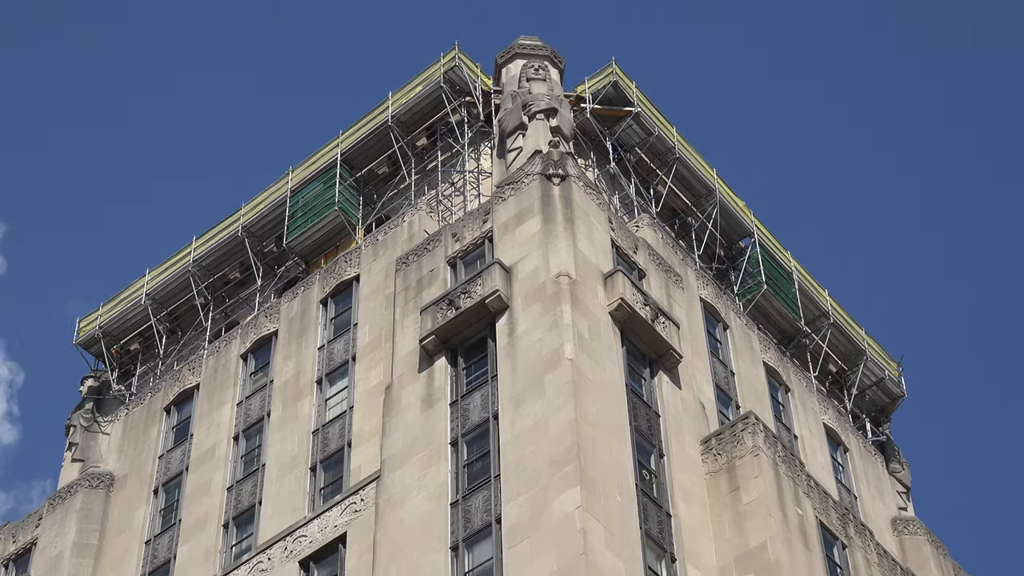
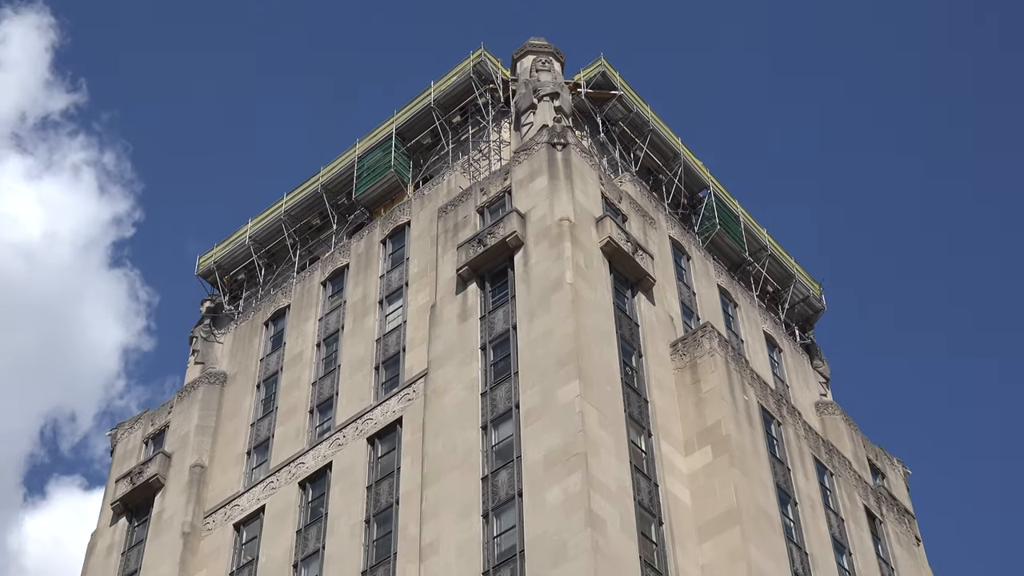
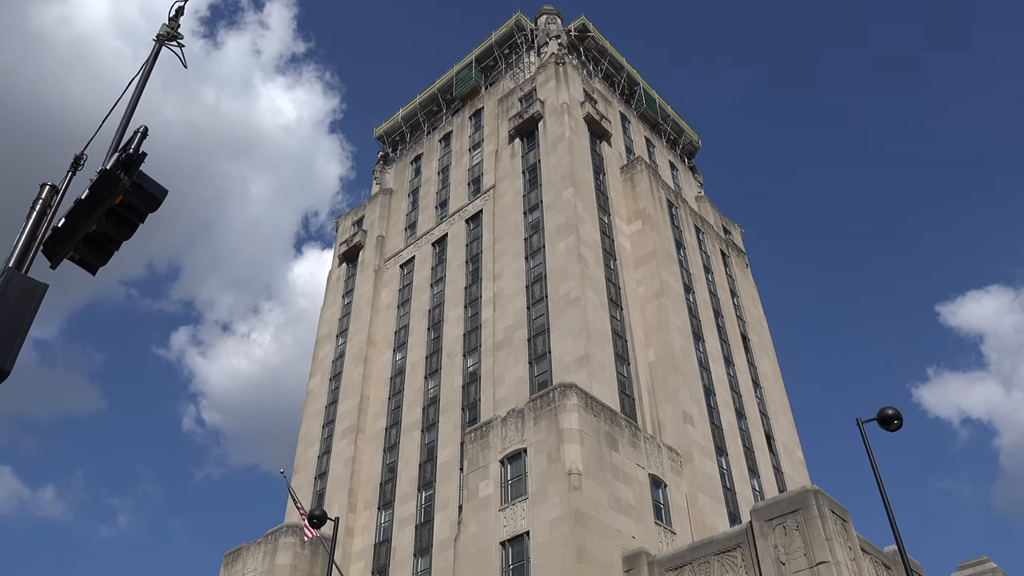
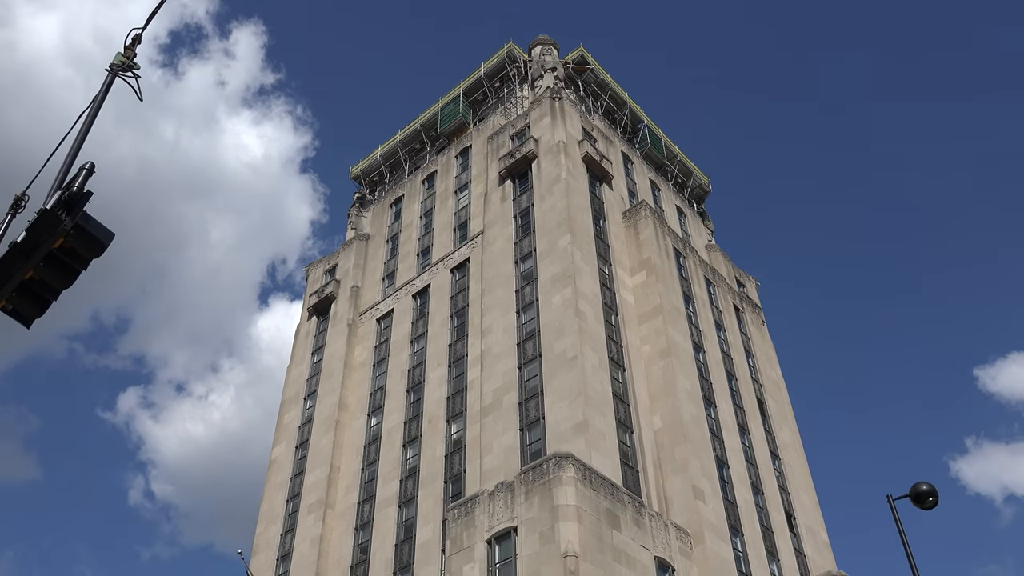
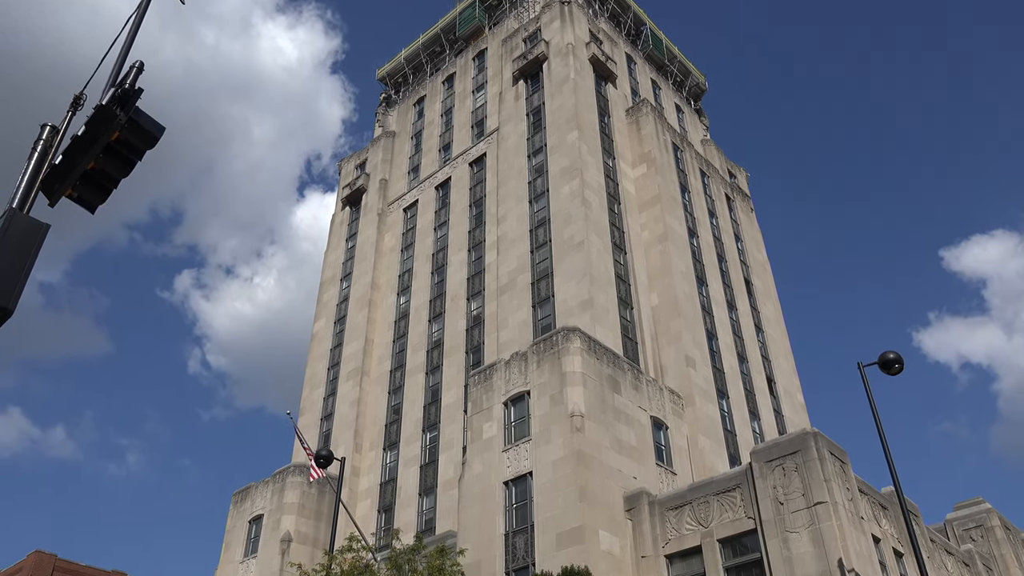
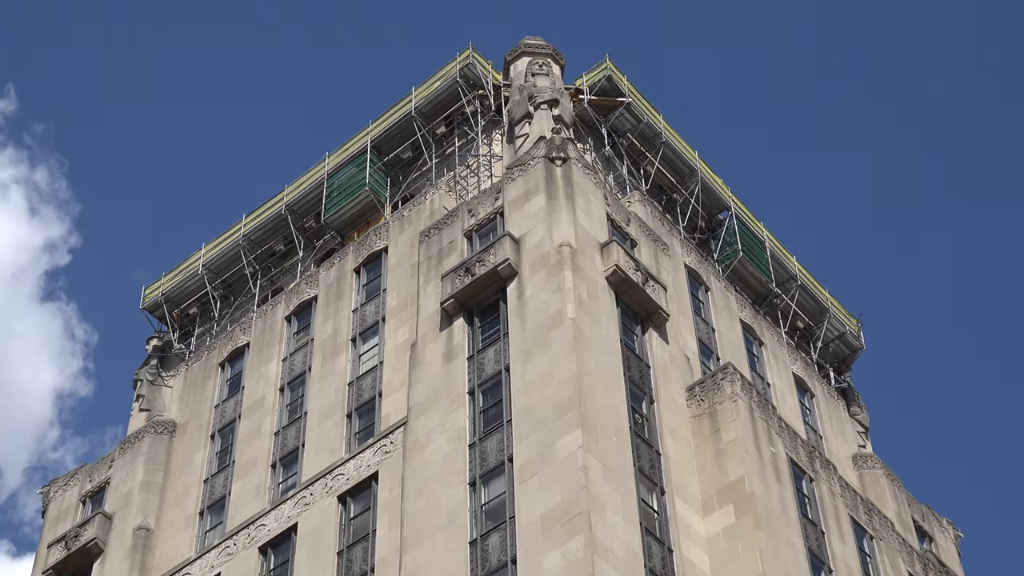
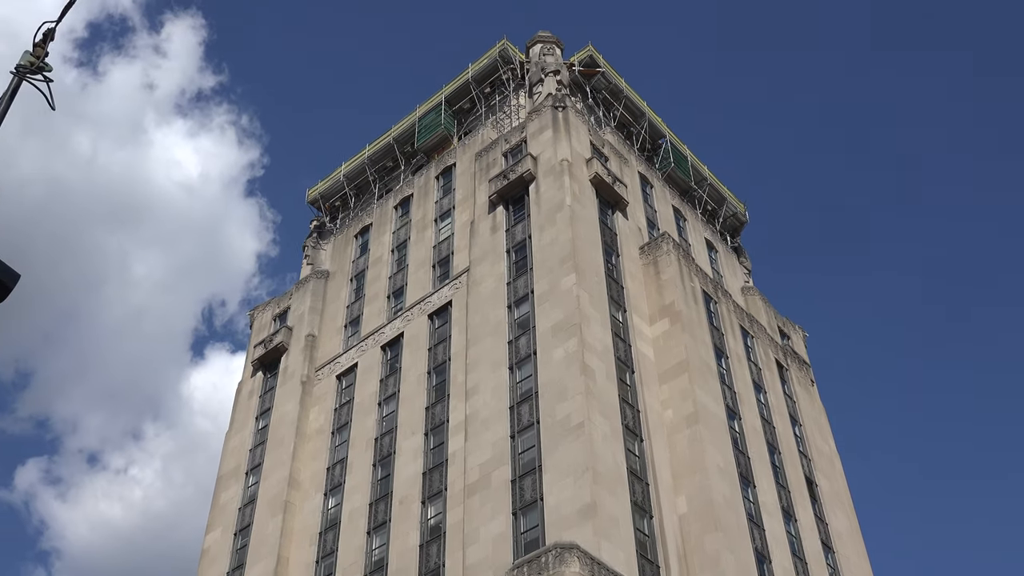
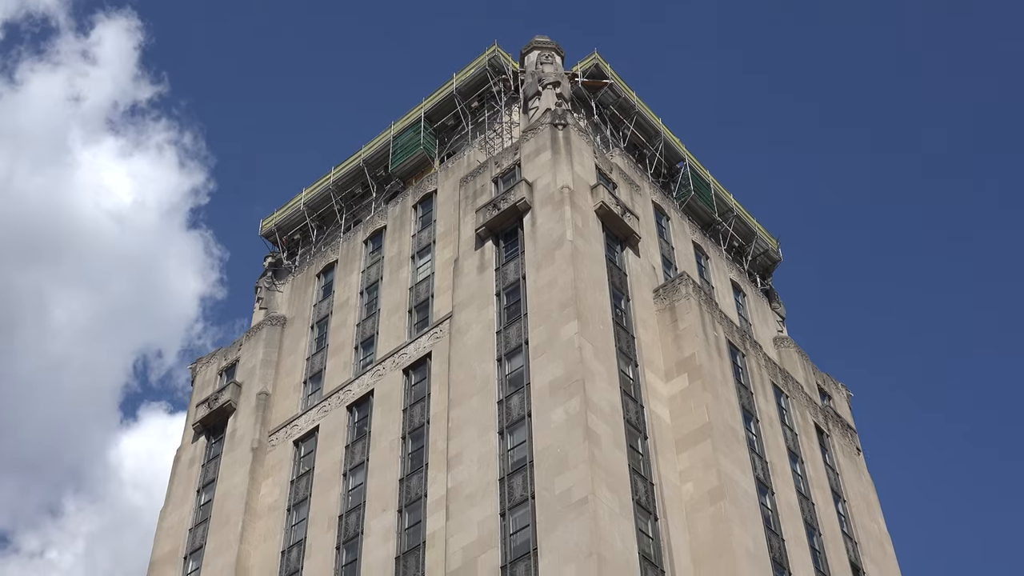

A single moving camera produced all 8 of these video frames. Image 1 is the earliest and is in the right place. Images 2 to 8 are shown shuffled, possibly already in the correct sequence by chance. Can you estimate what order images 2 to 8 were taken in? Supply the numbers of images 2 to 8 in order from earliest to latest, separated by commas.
6, 2, 8, 7, 4, 3, 5
